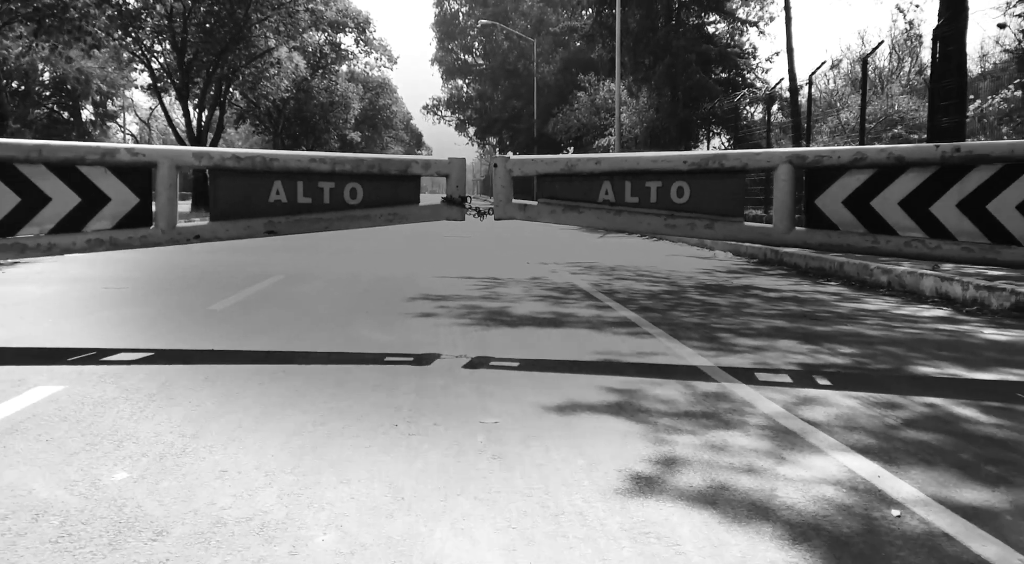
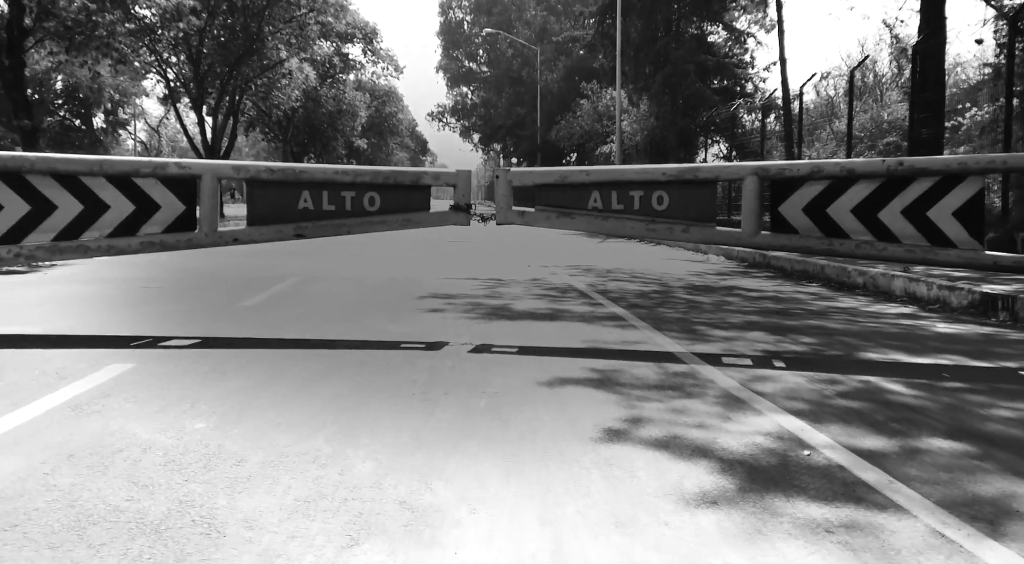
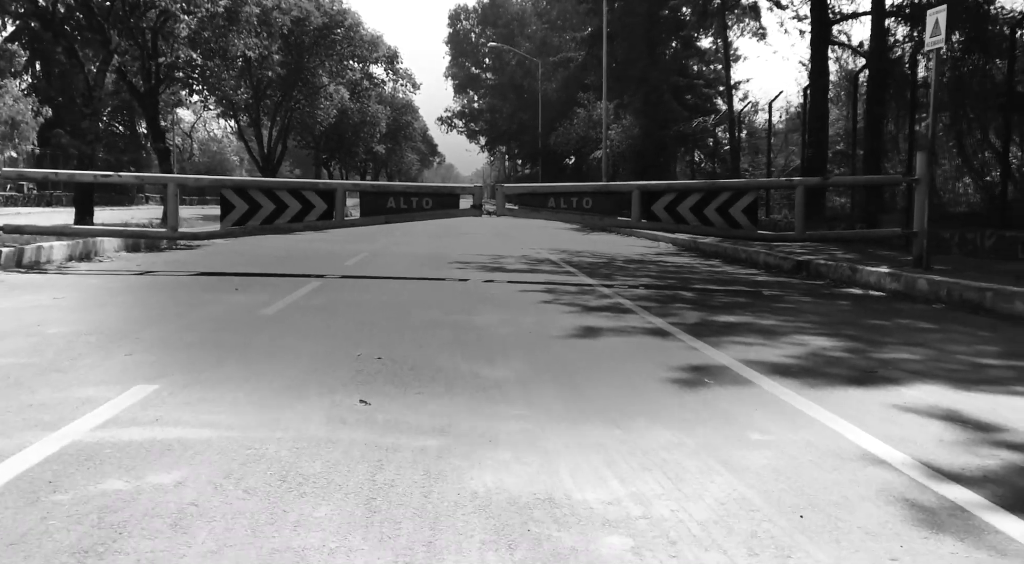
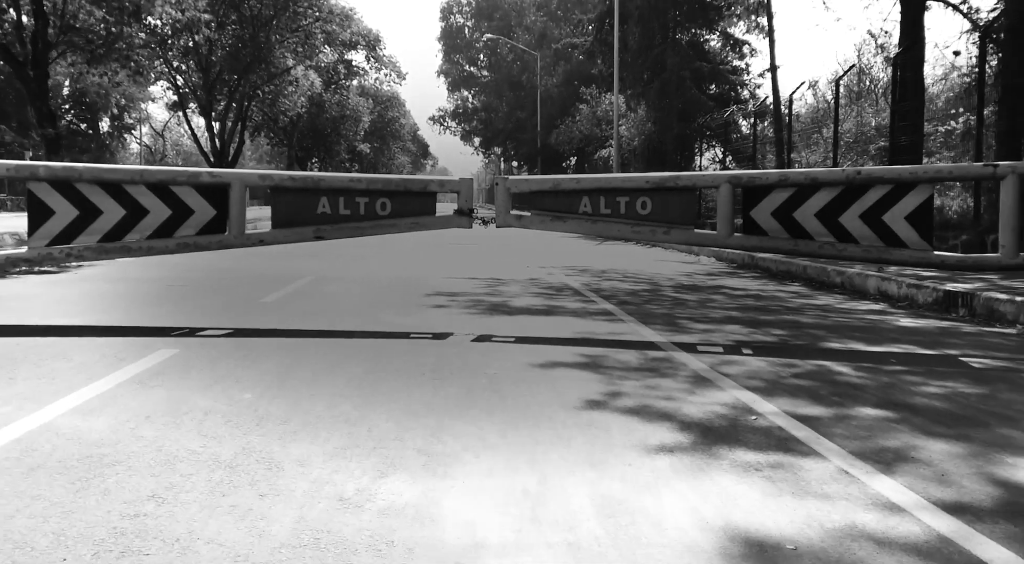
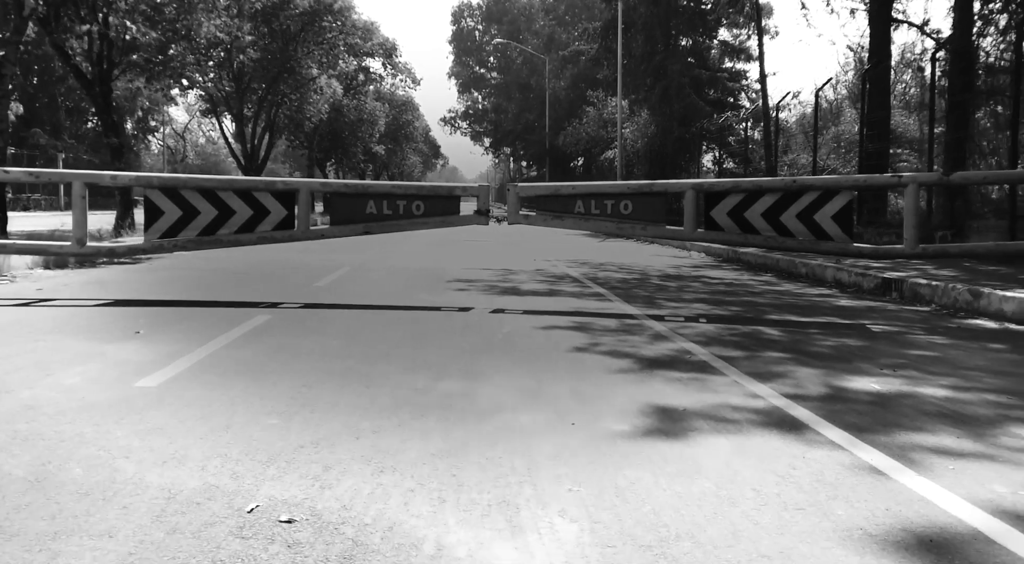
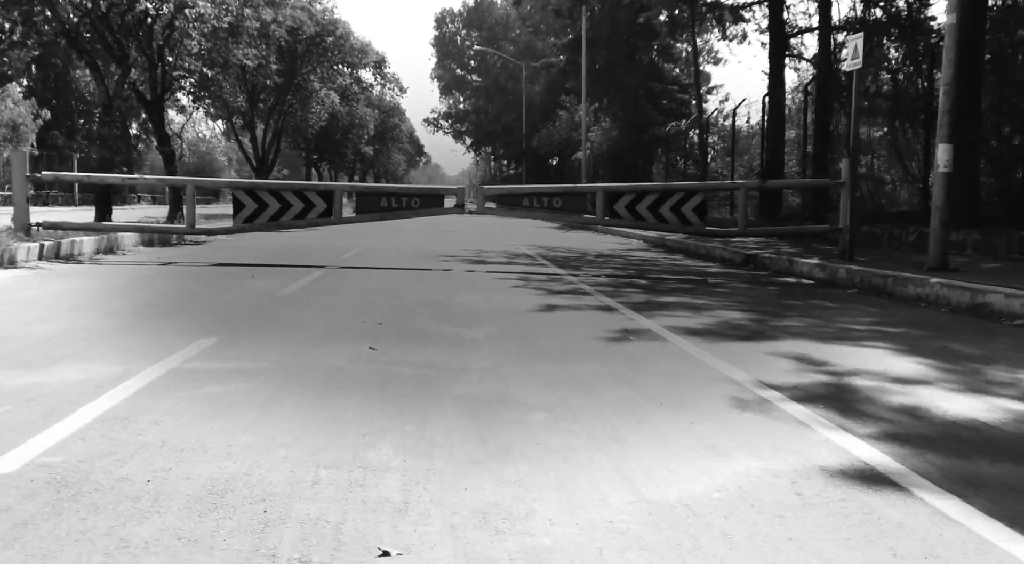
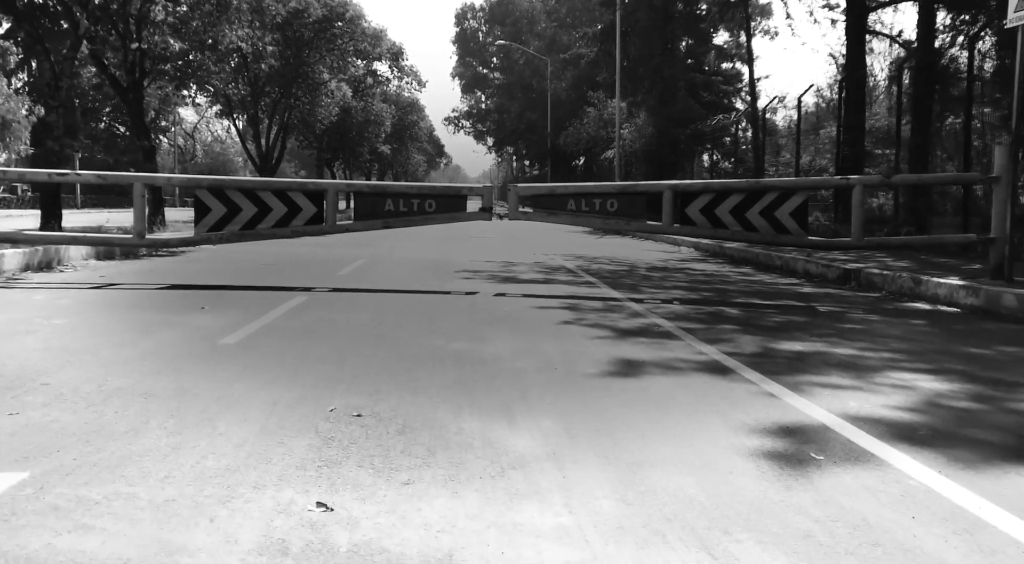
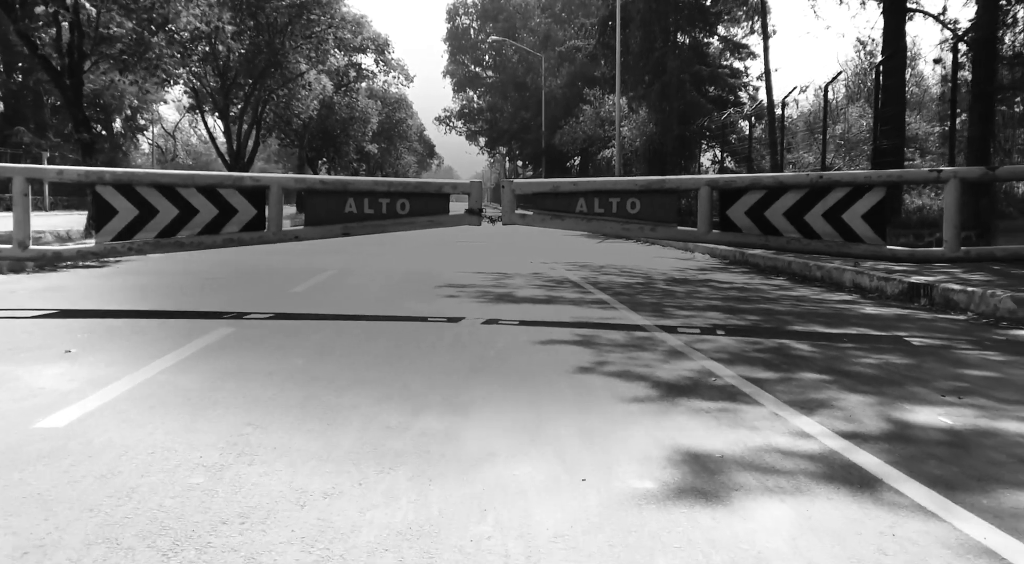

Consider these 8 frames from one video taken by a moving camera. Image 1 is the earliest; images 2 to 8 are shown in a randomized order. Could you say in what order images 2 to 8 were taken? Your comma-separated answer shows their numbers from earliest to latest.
2, 4, 8, 5, 7, 3, 6
